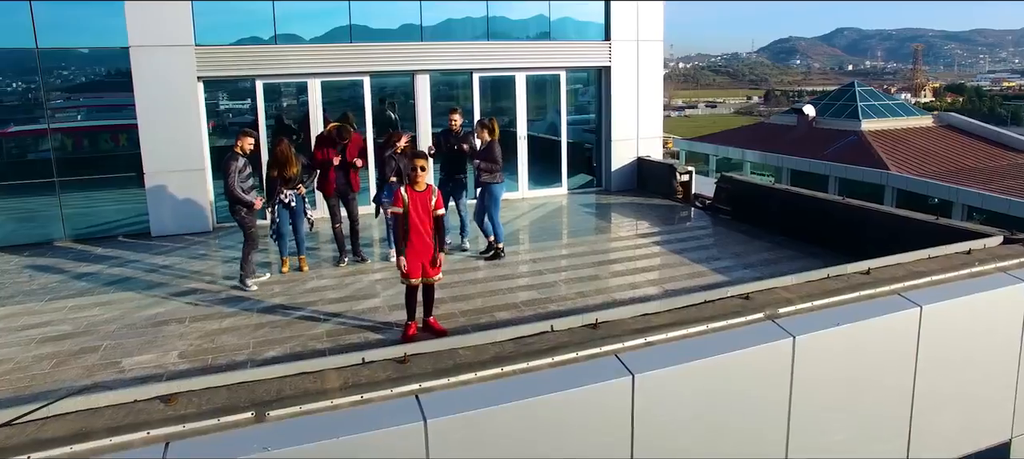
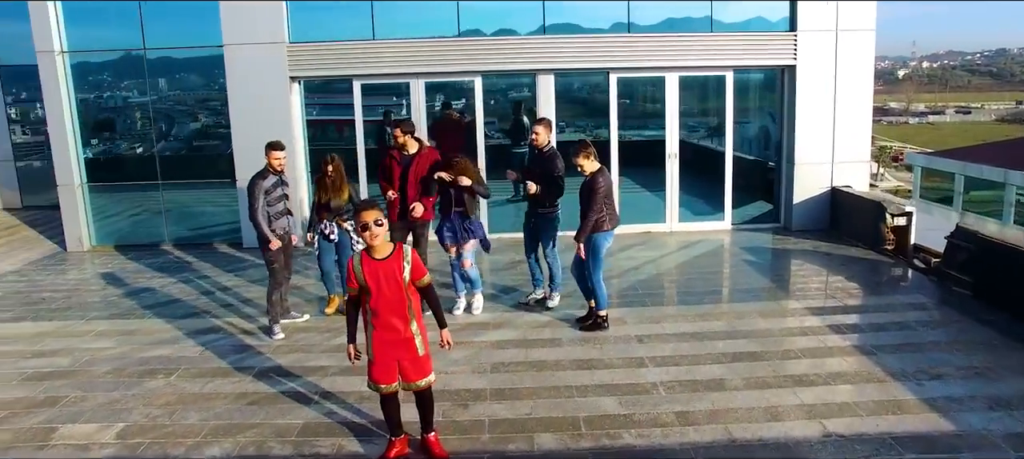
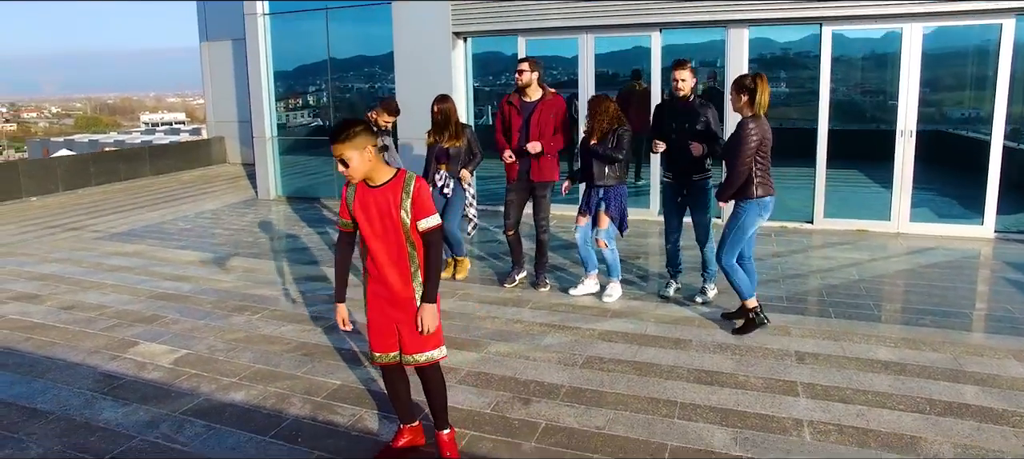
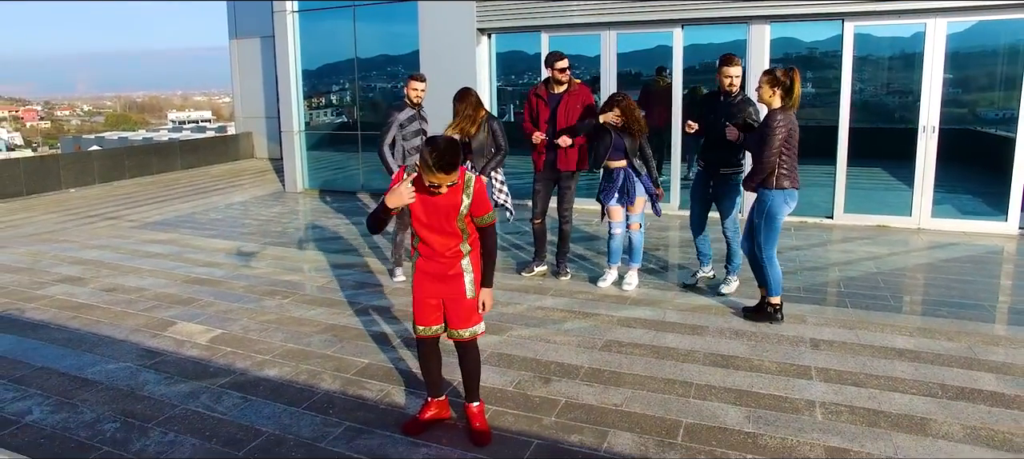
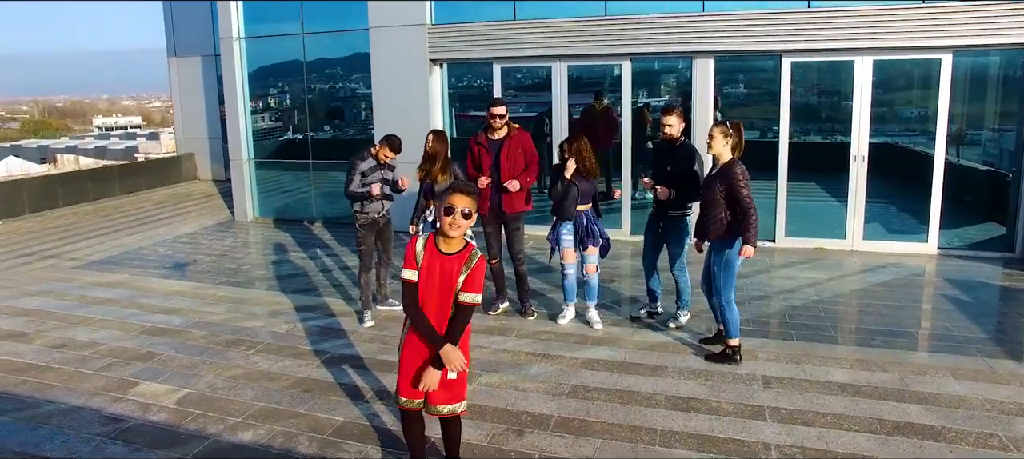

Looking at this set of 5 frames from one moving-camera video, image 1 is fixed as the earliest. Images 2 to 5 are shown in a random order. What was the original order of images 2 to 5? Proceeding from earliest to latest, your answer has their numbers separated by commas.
2, 5, 3, 4
